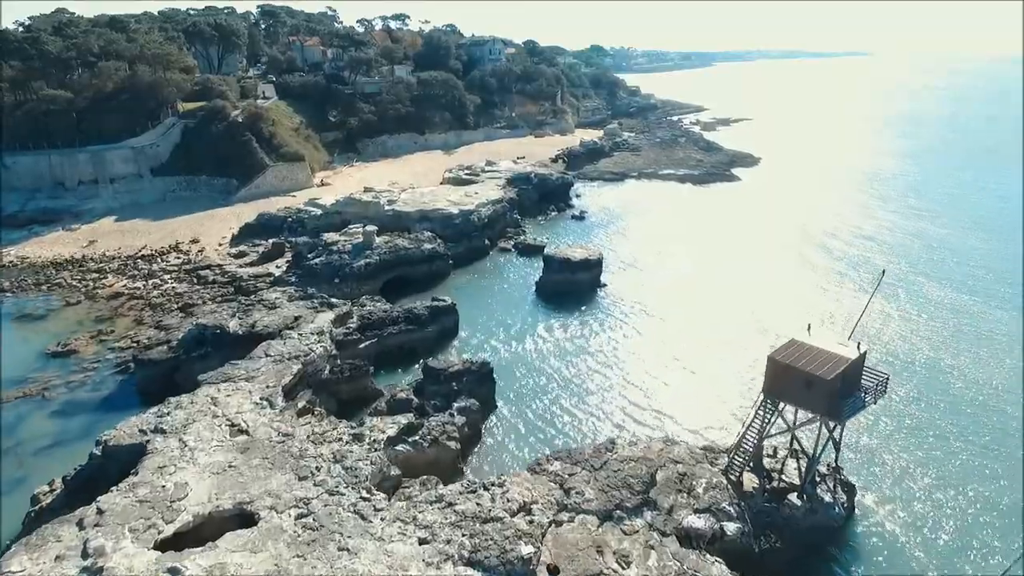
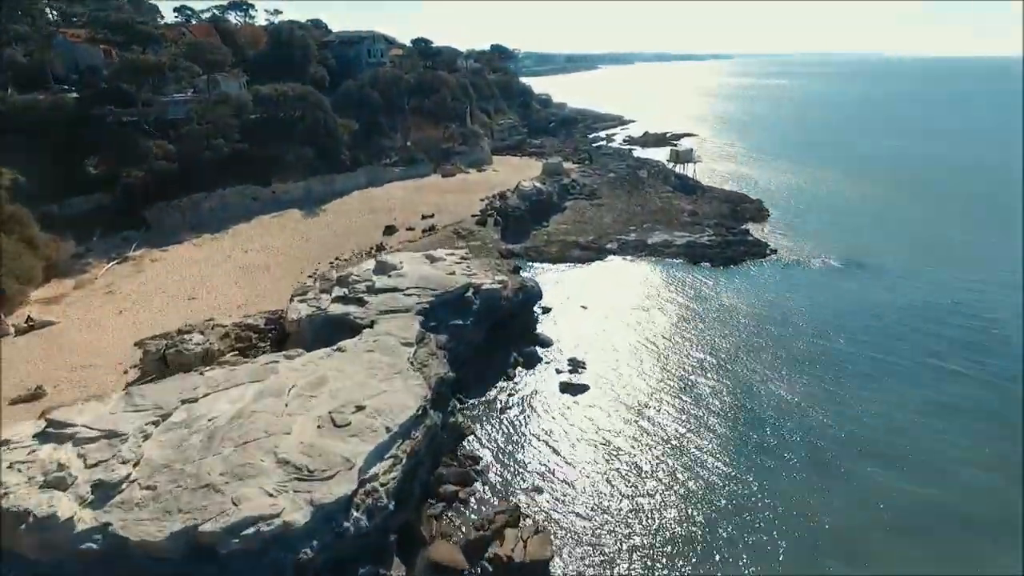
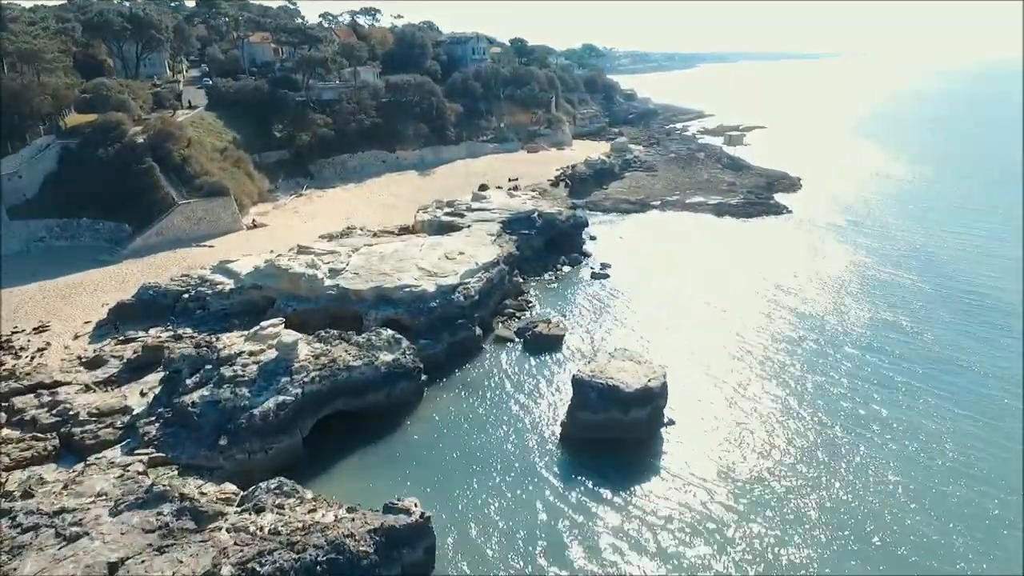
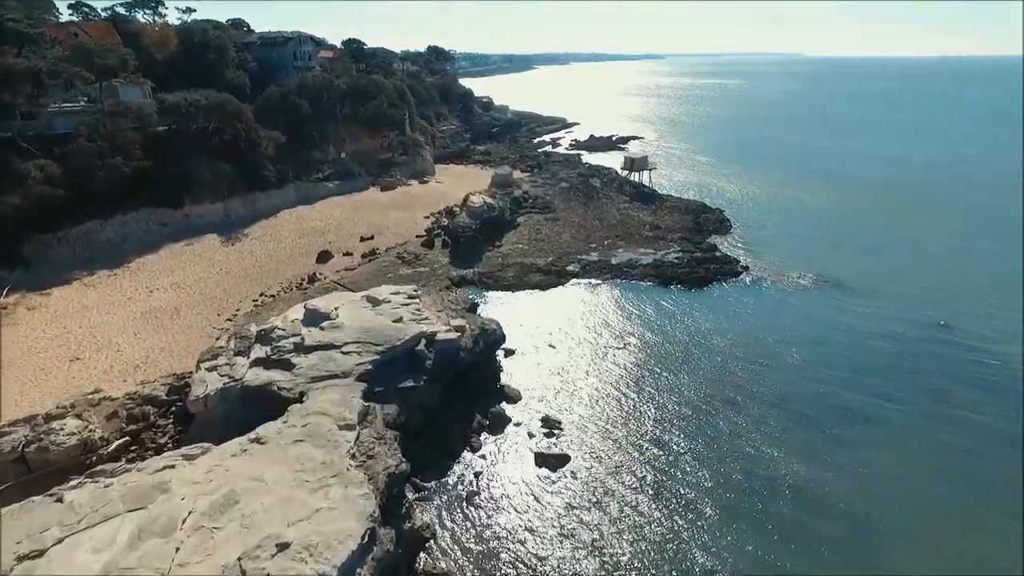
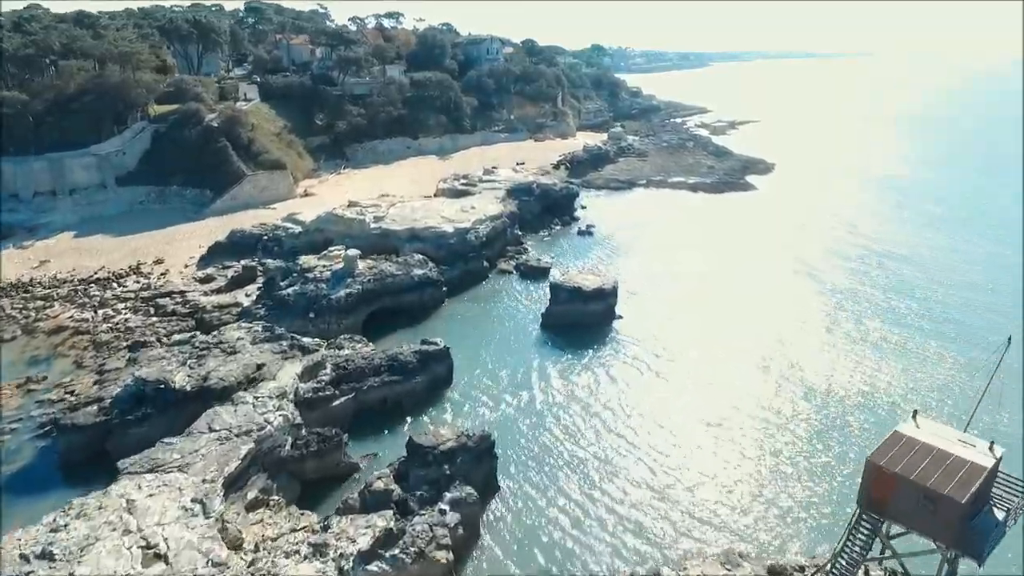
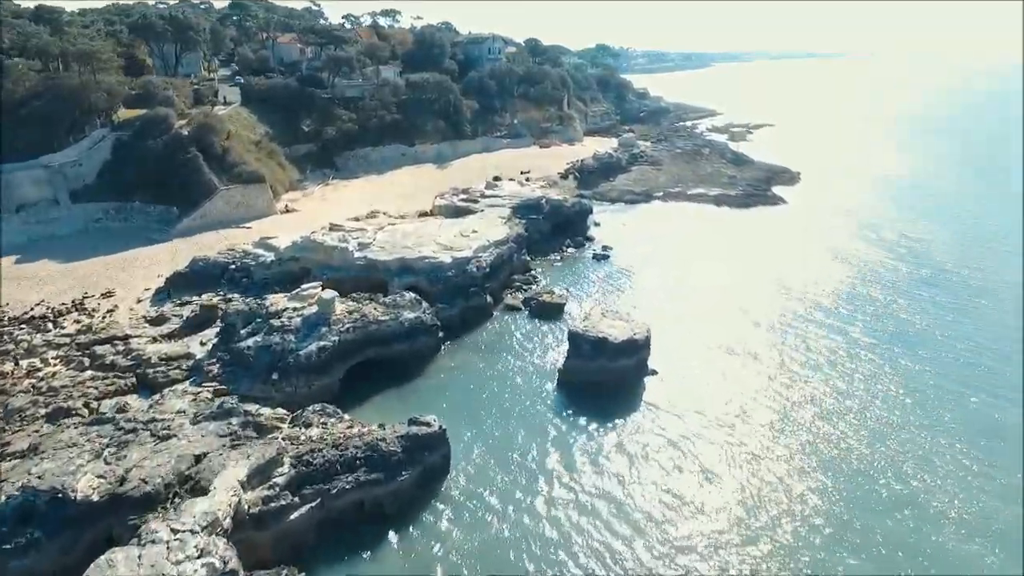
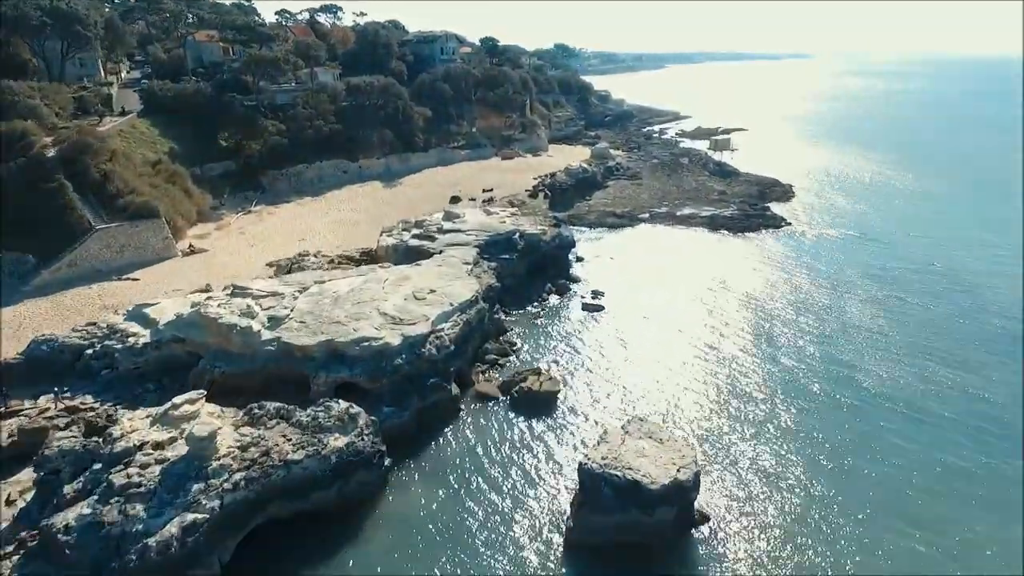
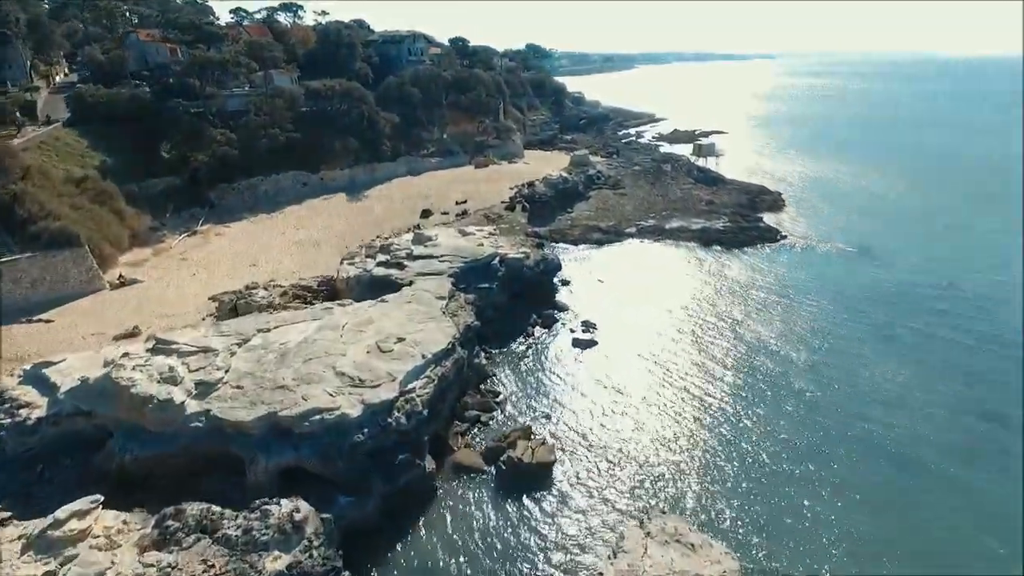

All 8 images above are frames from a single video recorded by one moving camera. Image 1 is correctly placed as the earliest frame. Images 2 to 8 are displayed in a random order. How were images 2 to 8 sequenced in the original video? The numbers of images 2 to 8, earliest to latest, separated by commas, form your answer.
5, 6, 3, 7, 8, 2, 4
